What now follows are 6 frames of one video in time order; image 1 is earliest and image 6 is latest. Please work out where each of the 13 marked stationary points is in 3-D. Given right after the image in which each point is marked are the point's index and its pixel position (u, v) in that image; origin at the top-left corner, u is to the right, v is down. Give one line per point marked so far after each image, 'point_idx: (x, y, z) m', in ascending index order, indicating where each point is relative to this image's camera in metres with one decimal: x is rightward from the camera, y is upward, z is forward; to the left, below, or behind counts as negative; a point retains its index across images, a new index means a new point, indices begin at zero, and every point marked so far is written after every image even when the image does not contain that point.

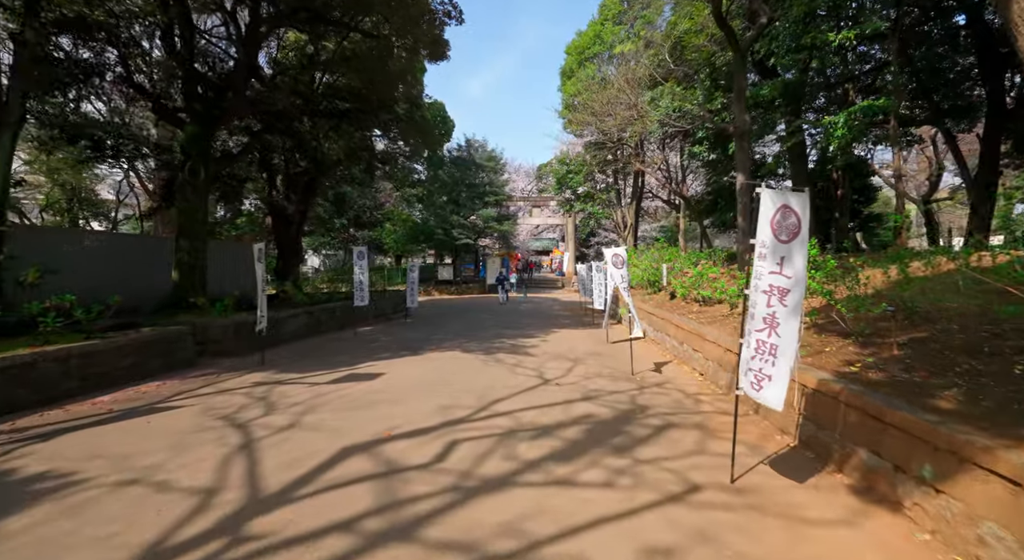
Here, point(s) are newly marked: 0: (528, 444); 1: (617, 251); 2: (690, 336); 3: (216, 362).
0: (+0.1, -1.4, +4.5) m
1: (+1.5, +0.4, +7.8) m
2: (+2.8, -0.9, +8.4) m
3: (-4.6, -1.3, +8.4) m
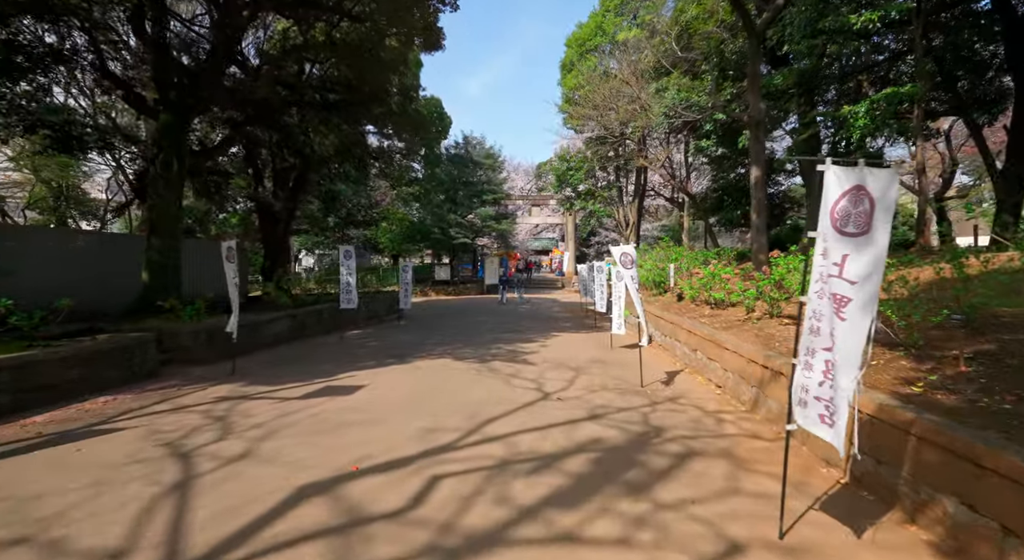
0: (+0.1, -1.4, +3.8) m
1: (+1.5, +0.4, +7.1) m
2: (+2.7, -0.9, +7.6) m
3: (-4.7, -1.3, +7.6) m
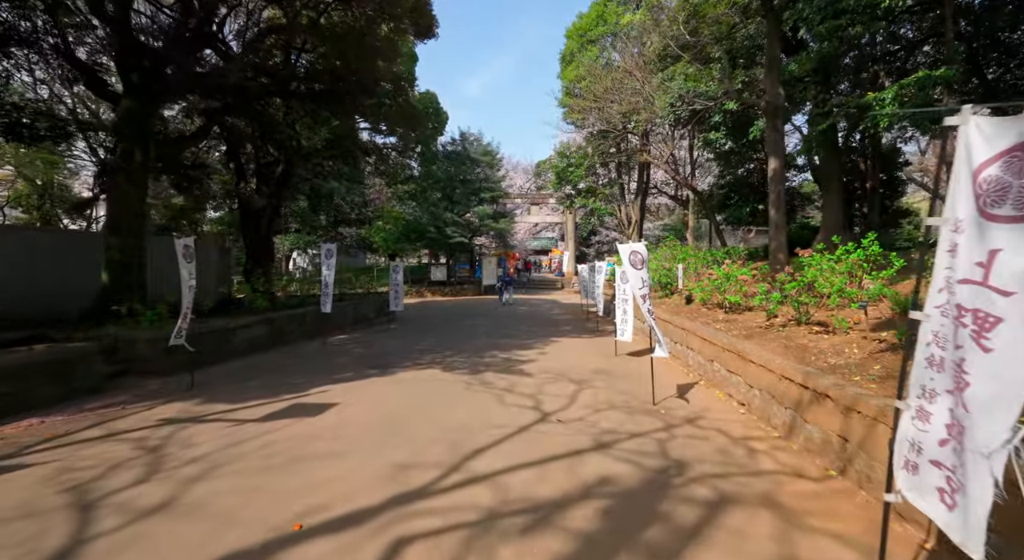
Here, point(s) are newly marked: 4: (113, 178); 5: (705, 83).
0: (0.0, -1.4, +2.9) m
1: (+1.4, +0.4, +6.2) m
2: (+2.6, -0.9, +6.7) m
3: (-4.7, -1.3, +6.8) m
4: (-6.8, +1.7, +9.1) m
5: (+5.0, +5.1, +14.0) m
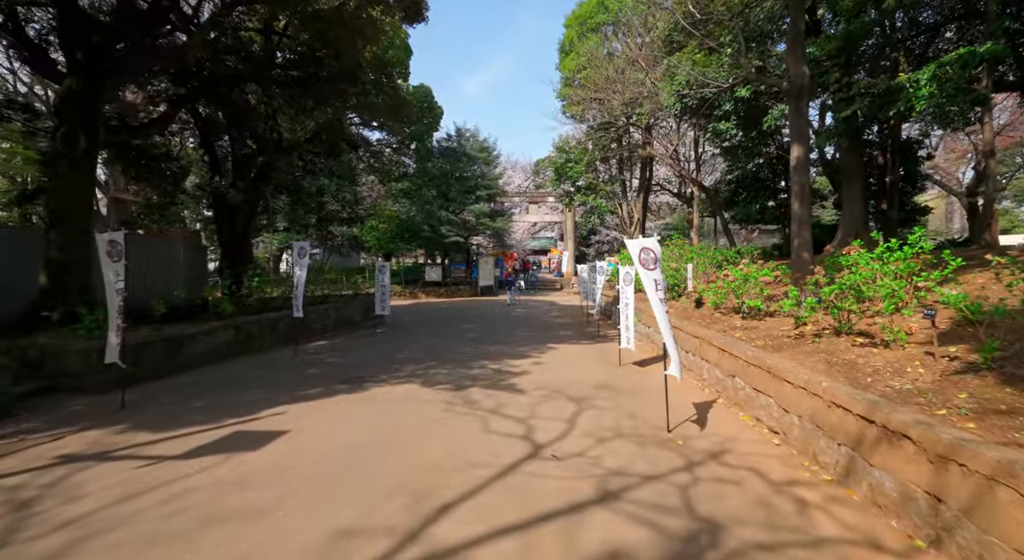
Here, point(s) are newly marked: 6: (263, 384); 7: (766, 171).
0: (-0.1, -1.5, +1.9) m
1: (+1.3, +0.3, +5.2) m
2: (+2.5, -1.0, +5.7) m
3: (-4.9, -1.4, +5.7) m
4: (-6.9, +1.7, +8.1) m
5: (+4.9, +5.1, +13.0) m
6: (-3.3, -1.4, +7.1) m
7: (+8.1, +3.5, +17.2) m
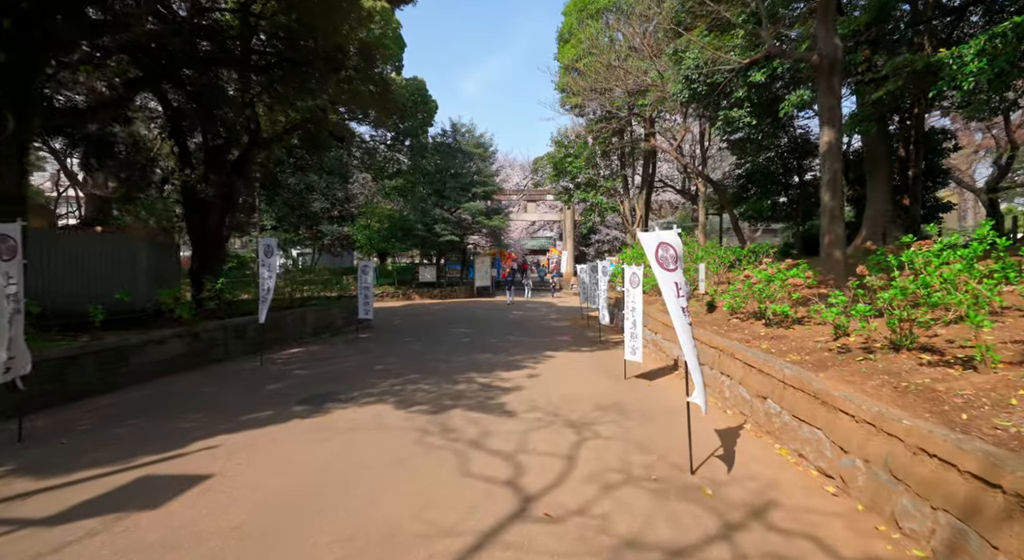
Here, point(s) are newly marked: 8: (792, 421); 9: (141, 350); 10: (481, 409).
0: (-0.2, -1.5, +0.9) m
1: (+1.2, +0.3, +4.2) m
2: (+2.4, -1.0, +4.7) m
3: (-5.0, -1.4, +4.7) m
4: (-7.0, +1.7, +7.1) m
5: (+4.8, +5.1, +12.0) m
6: (-3.4, -1.4, +6.0) m
7: (+8.0, +3.5, +16.1) m
8: (+2.4, -1.2, +4.6) m
9: (-4.9, -0.9, +7.1) m
10: (-0.3, -1.4, +5.9) m
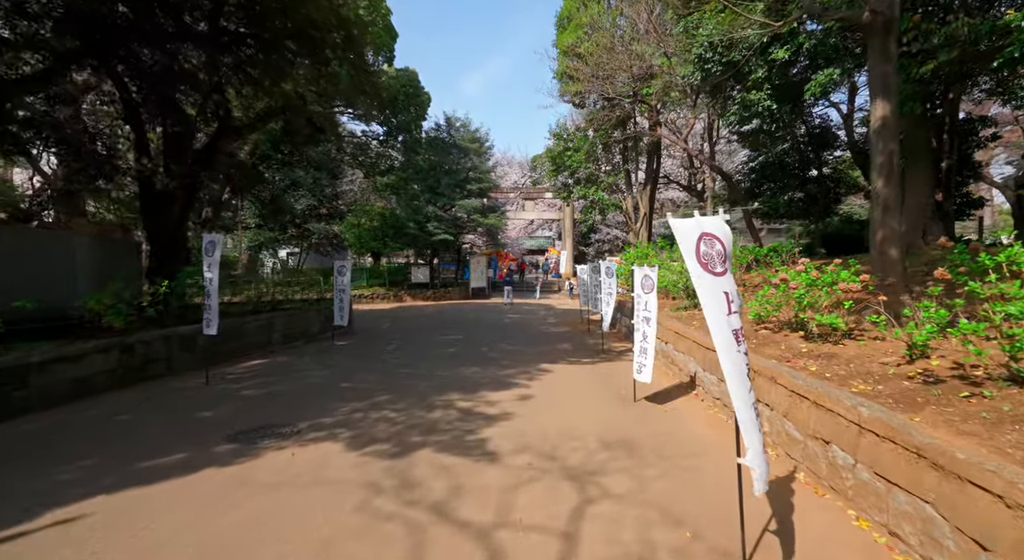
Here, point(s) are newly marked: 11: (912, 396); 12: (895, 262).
0: (-0.4, -1.5, -0.4) m
1: (+1.0, +0.3, +2.9) m
2: (+2.3, -1.0, +3.5) m
3: (-5.1, -1.4, +3.4) m
4: (-7.2, +1.6, +5.8) m
5: (+4.6, +5.0, +10.7) m
6: (-3.5, -1.4, +4.8) m
7: (+7.8, +3.4, +14.9) m
8: (+2.2, -1.2, +3.3) m
9: (-5.1, -1.0, +5.9) m
10: (-0.5, -1.4, +4.6) m
11: (+2.8, -0.8, +3.7) m
12: (+4.2, +0.2, +5.9) m
